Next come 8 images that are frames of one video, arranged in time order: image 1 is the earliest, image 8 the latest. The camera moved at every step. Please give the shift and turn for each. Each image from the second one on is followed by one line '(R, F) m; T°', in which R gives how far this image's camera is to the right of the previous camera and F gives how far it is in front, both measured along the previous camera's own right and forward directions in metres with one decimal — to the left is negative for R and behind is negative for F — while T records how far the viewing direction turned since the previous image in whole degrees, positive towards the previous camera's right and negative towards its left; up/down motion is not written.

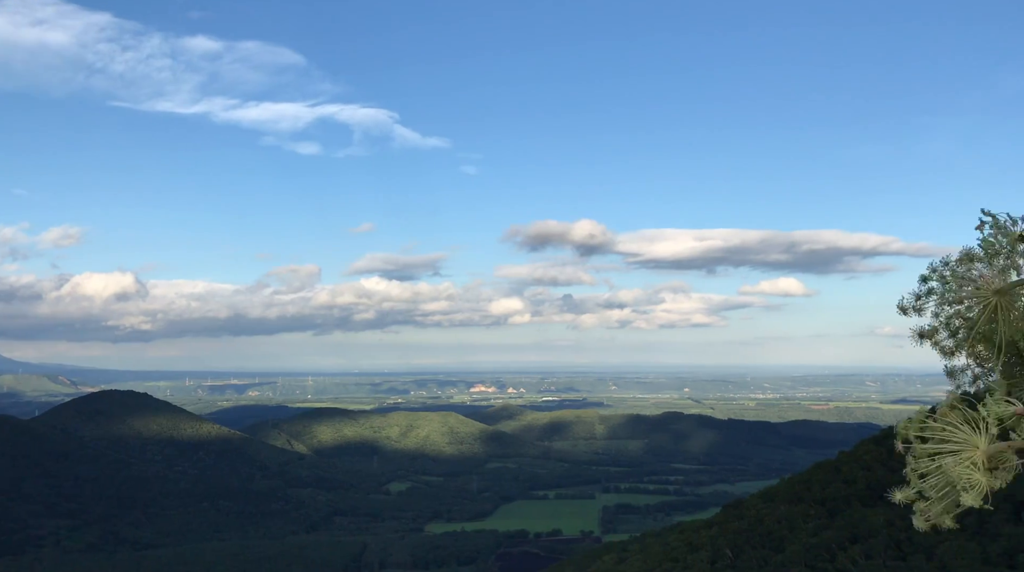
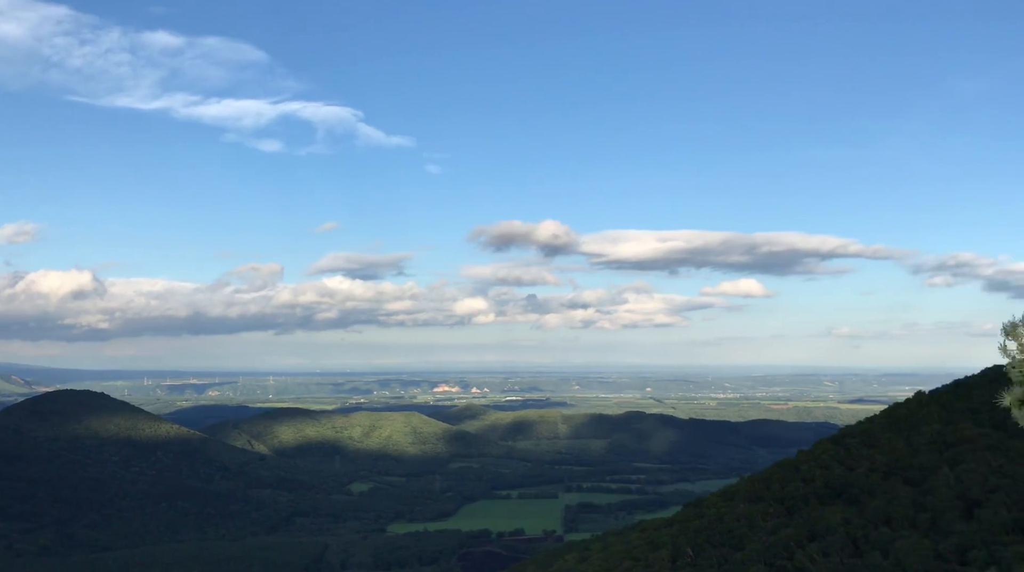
(+0.2, -0.1) m; +2°
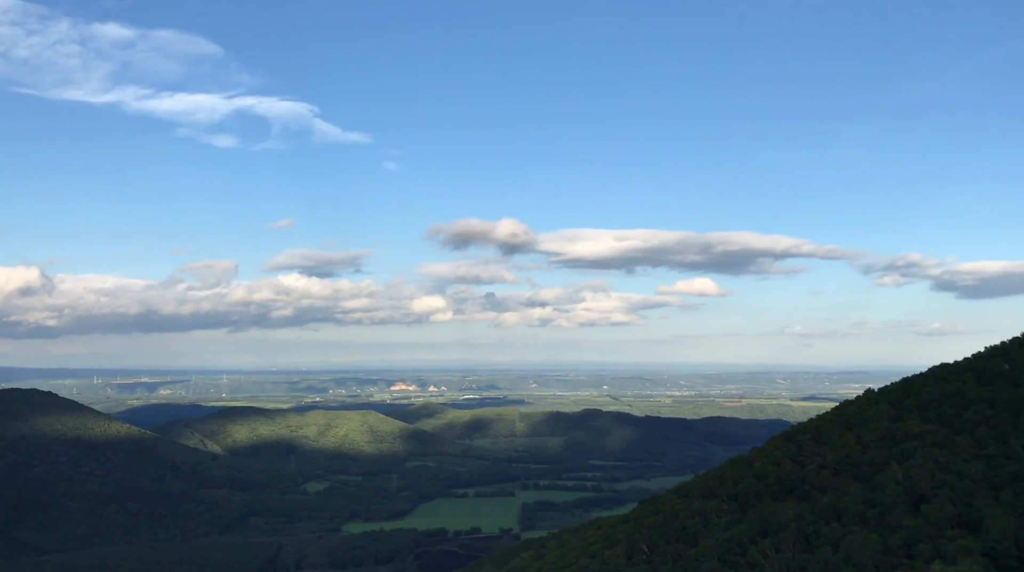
(0.0, -0.1) m; +2°
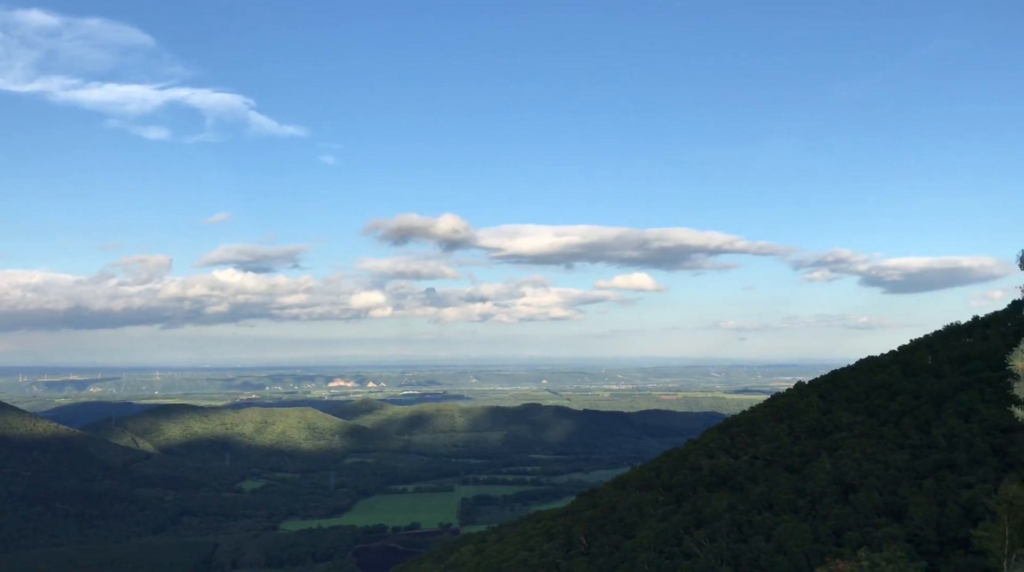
(+0.1, -0.5) m; +4°
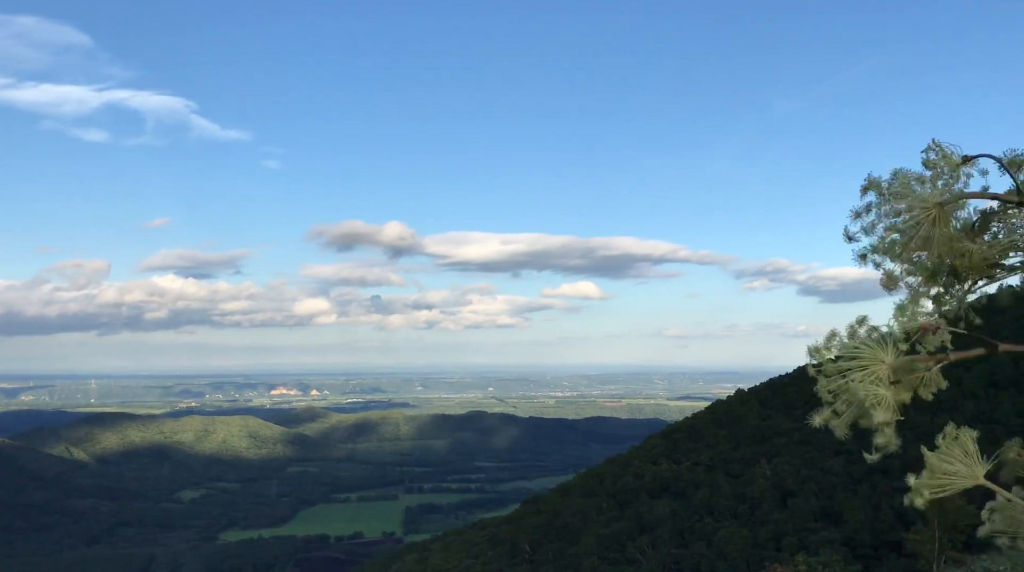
(+0.2, -0.1) m; +3°
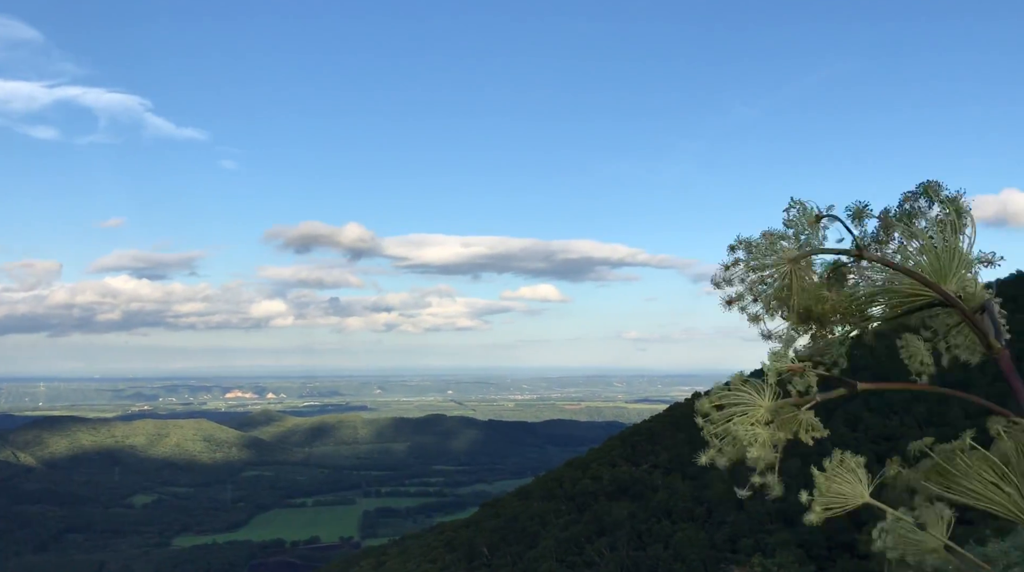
(+0.1, +0.4) m; +2°
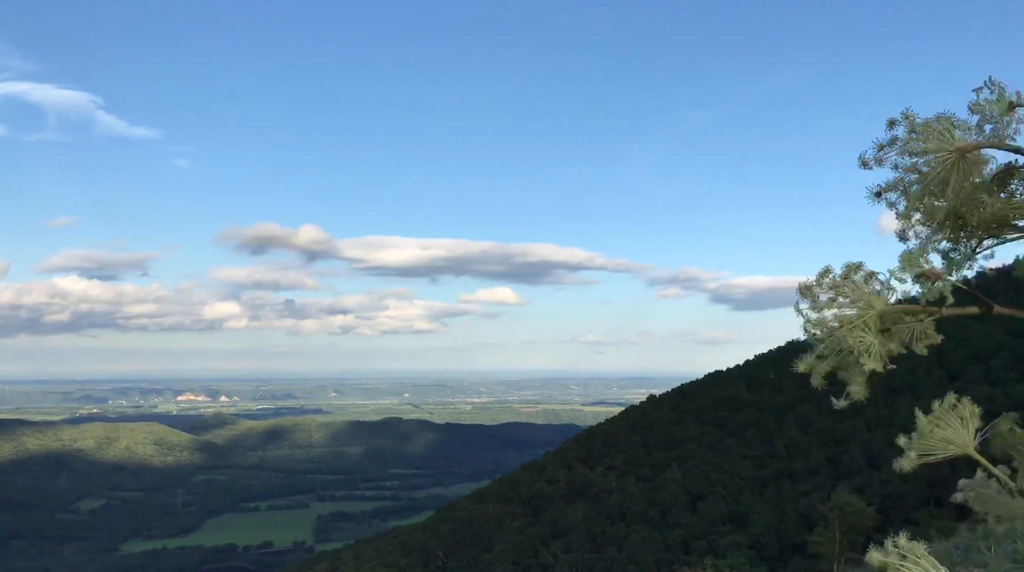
(+0.2, +0.2) m; +2°
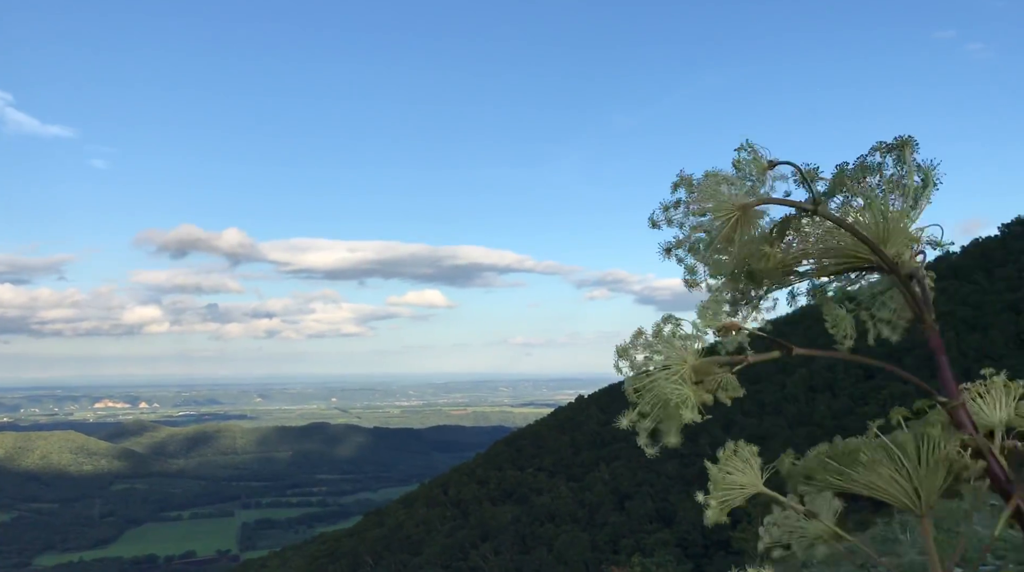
(+0.2, +0.4) m; +4°
